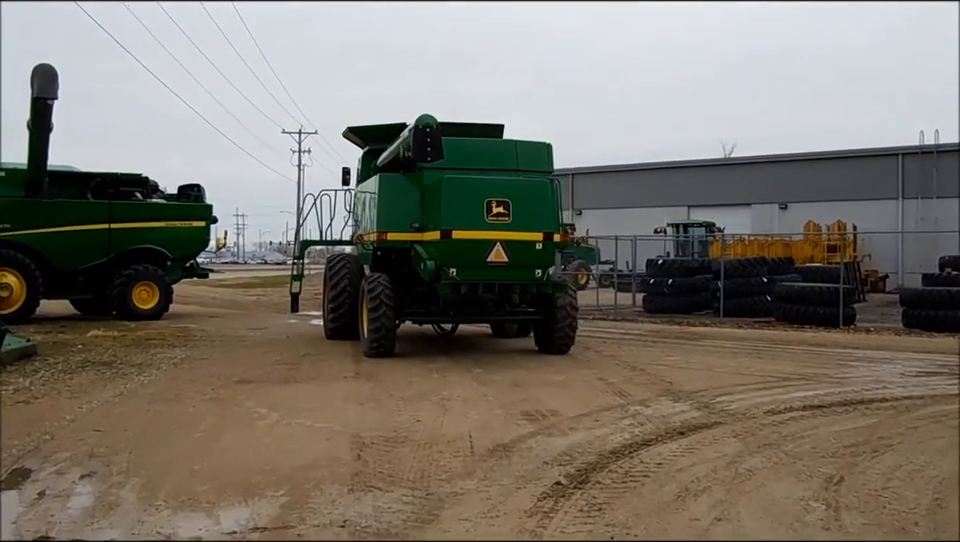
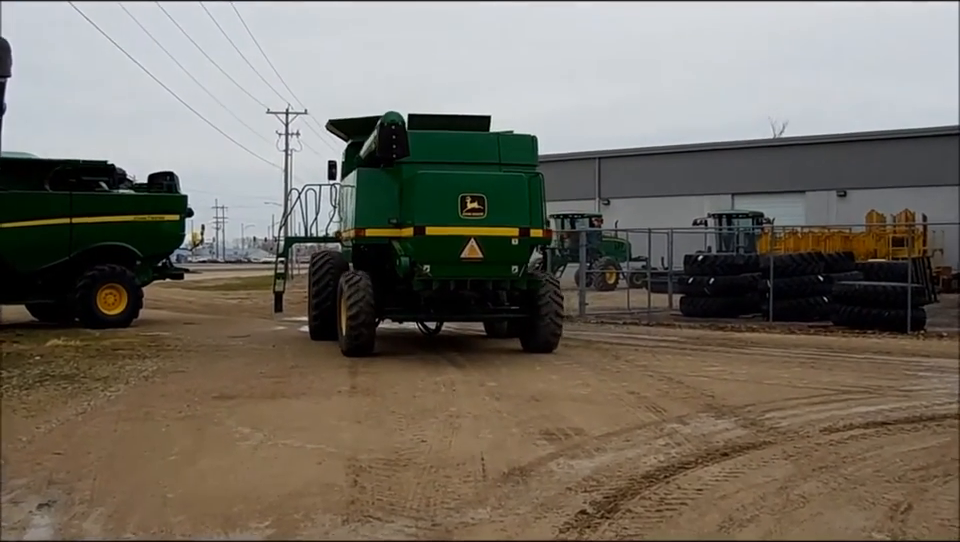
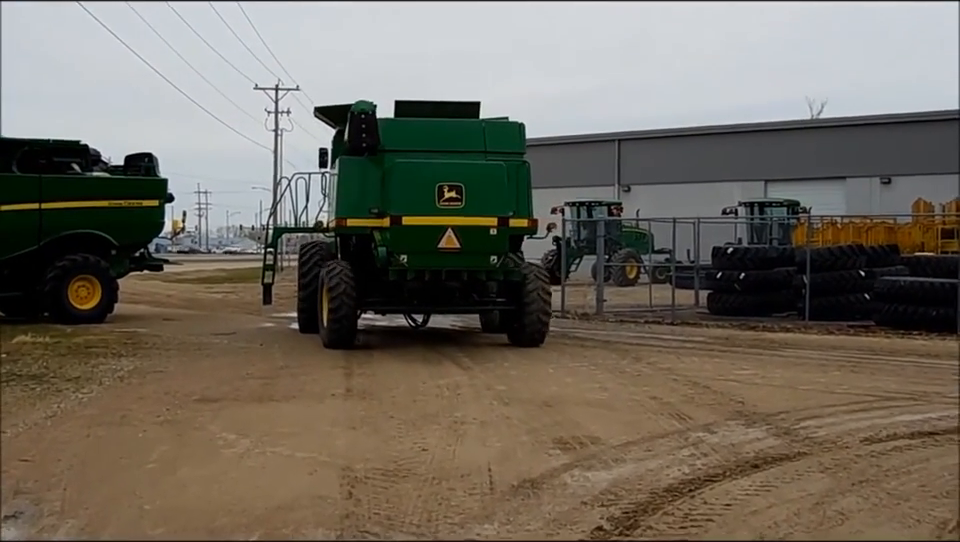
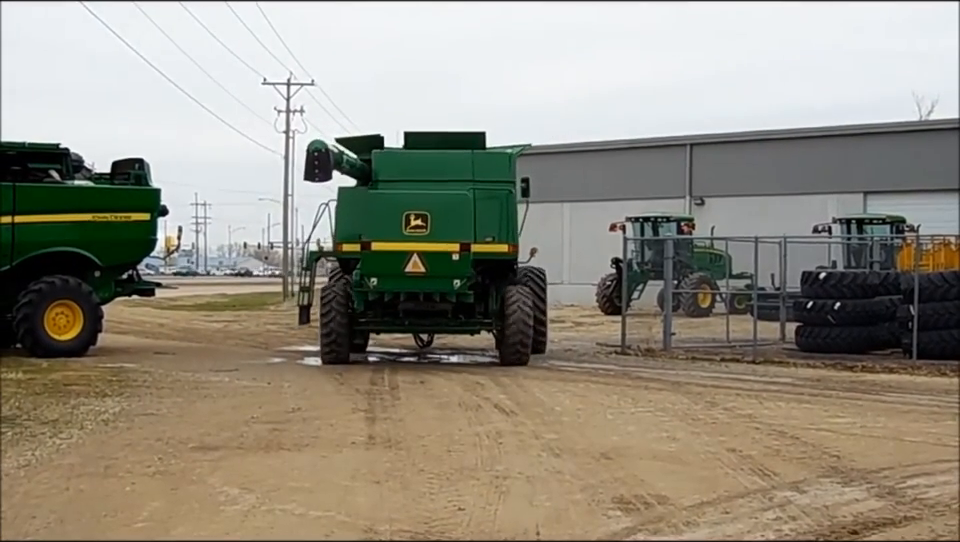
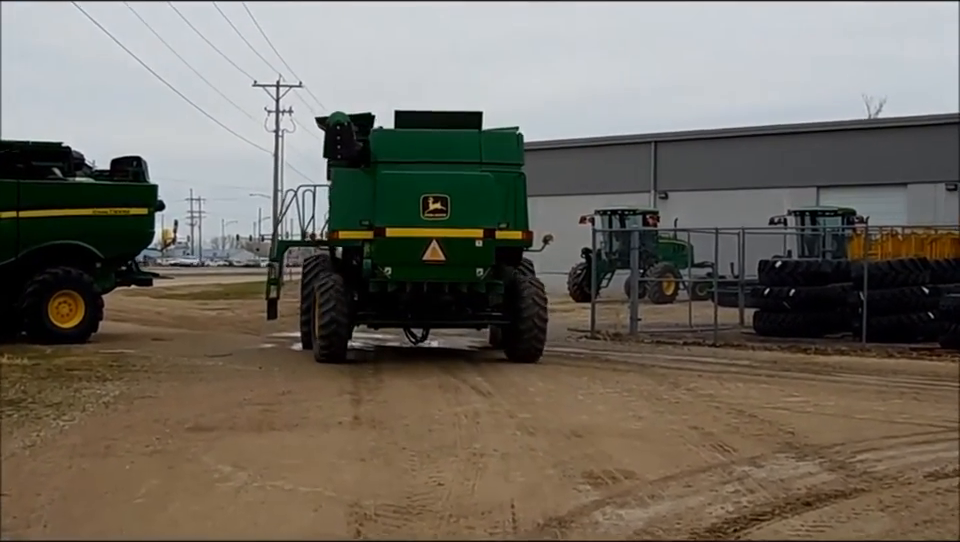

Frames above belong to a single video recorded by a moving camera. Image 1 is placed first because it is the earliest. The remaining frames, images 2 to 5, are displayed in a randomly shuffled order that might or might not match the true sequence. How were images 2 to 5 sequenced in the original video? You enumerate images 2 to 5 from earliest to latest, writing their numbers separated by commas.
2, 3, 5, 4
